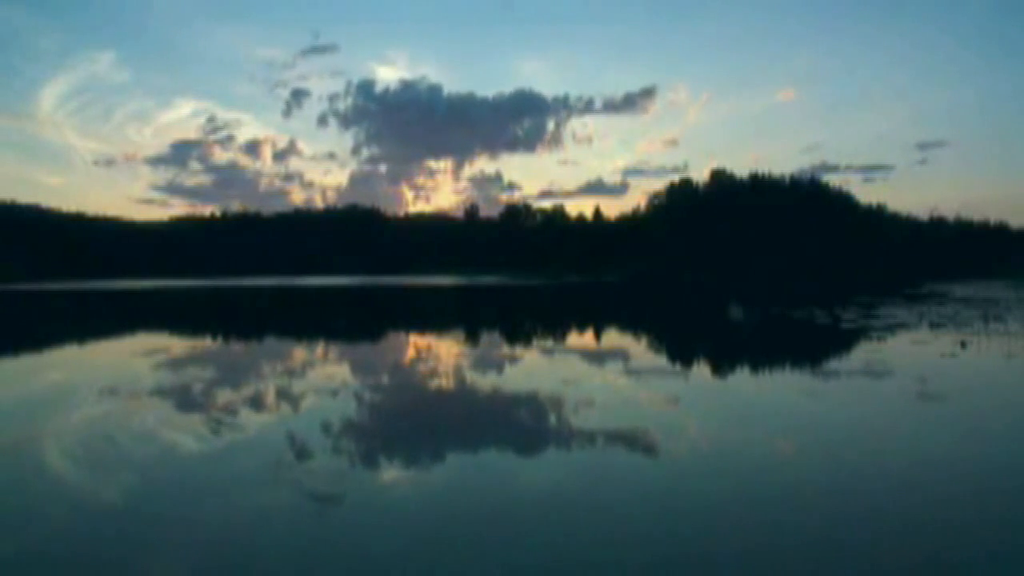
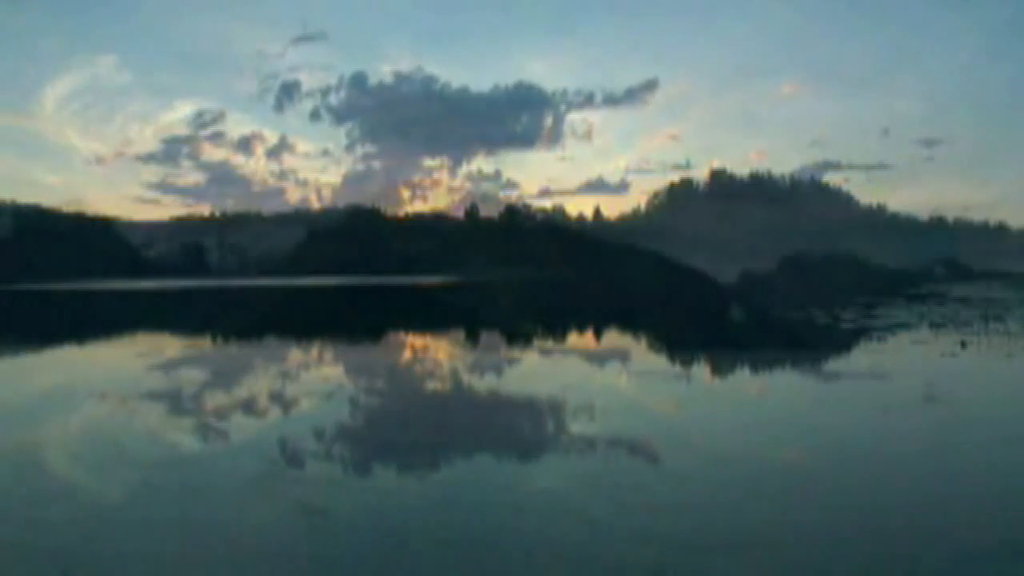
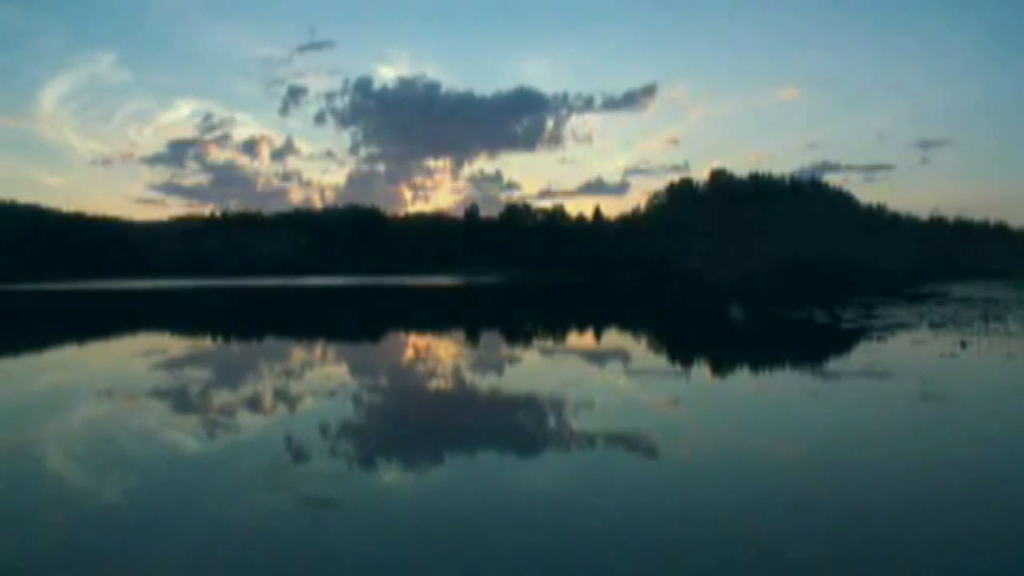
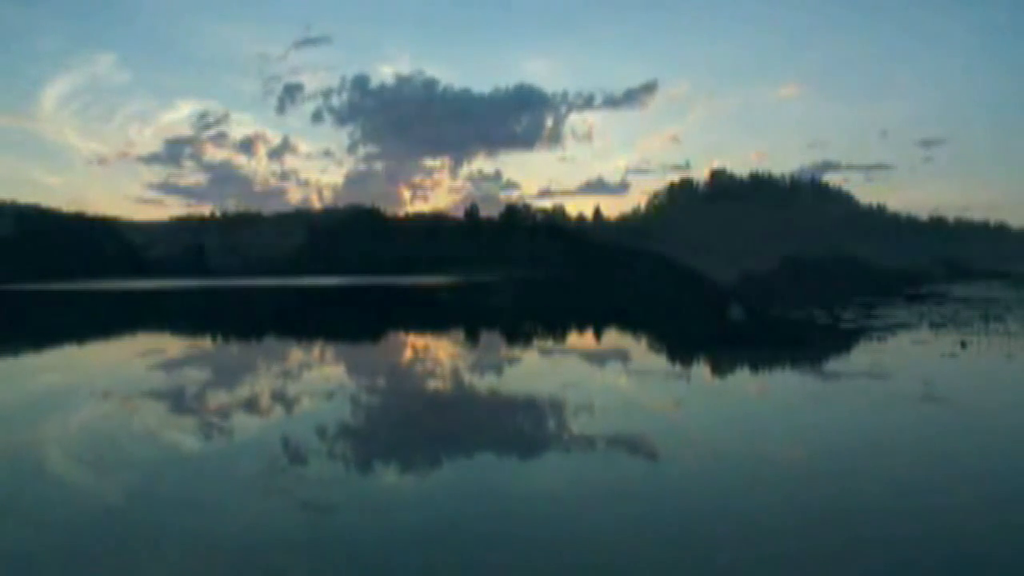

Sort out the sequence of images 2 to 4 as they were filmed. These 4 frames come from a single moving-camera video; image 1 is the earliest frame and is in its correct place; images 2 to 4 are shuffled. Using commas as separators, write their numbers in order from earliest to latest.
3, 4, 2
